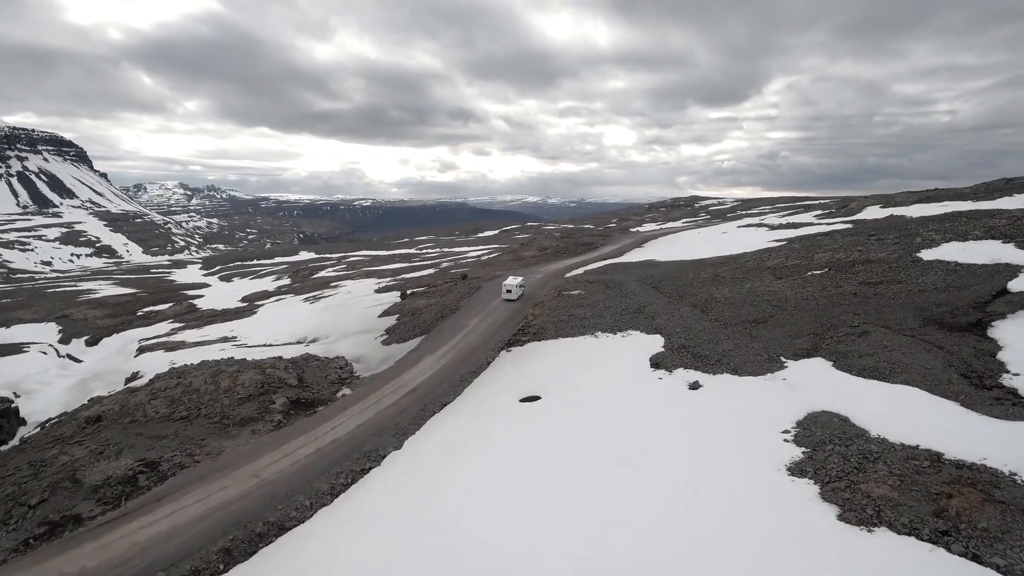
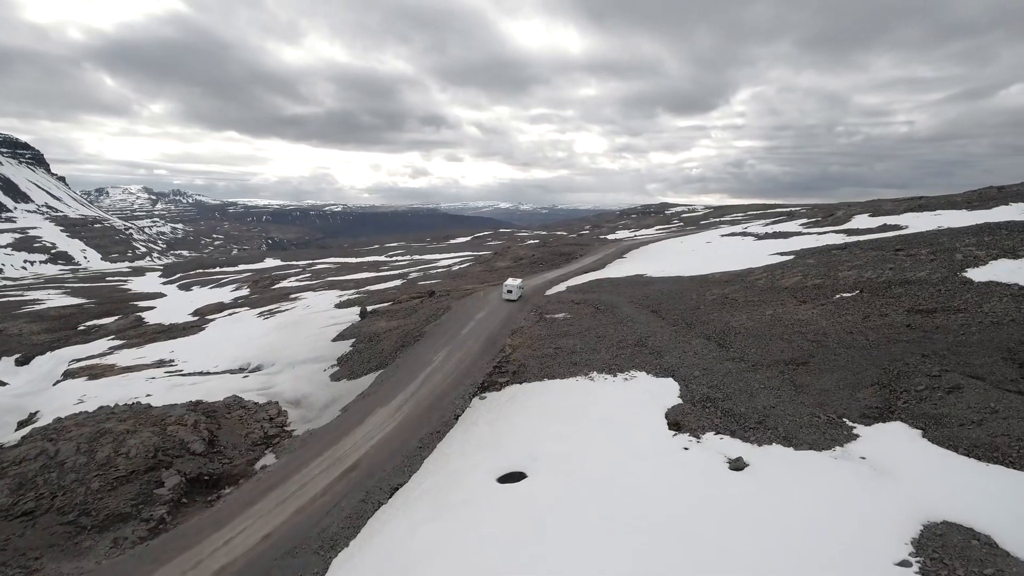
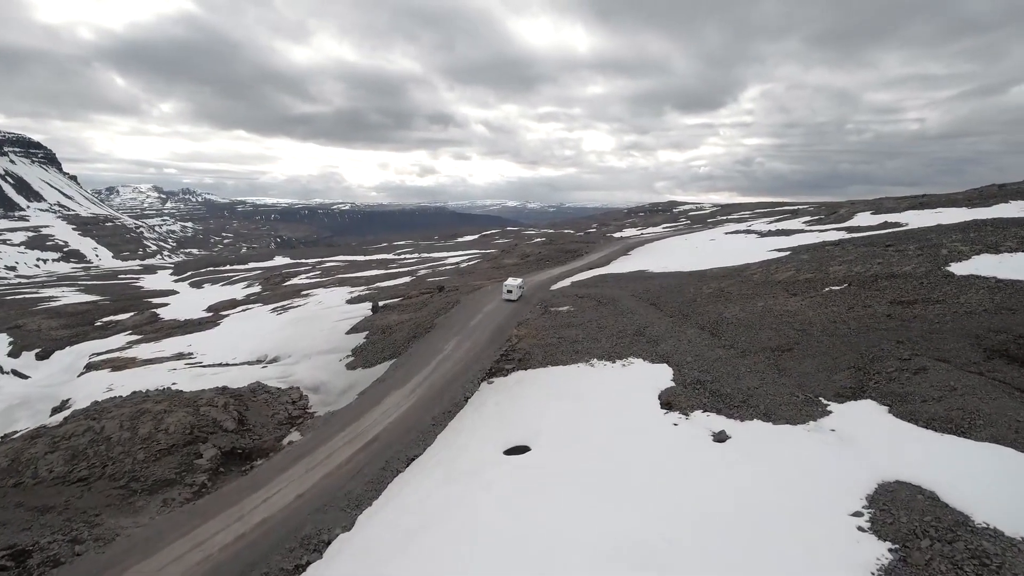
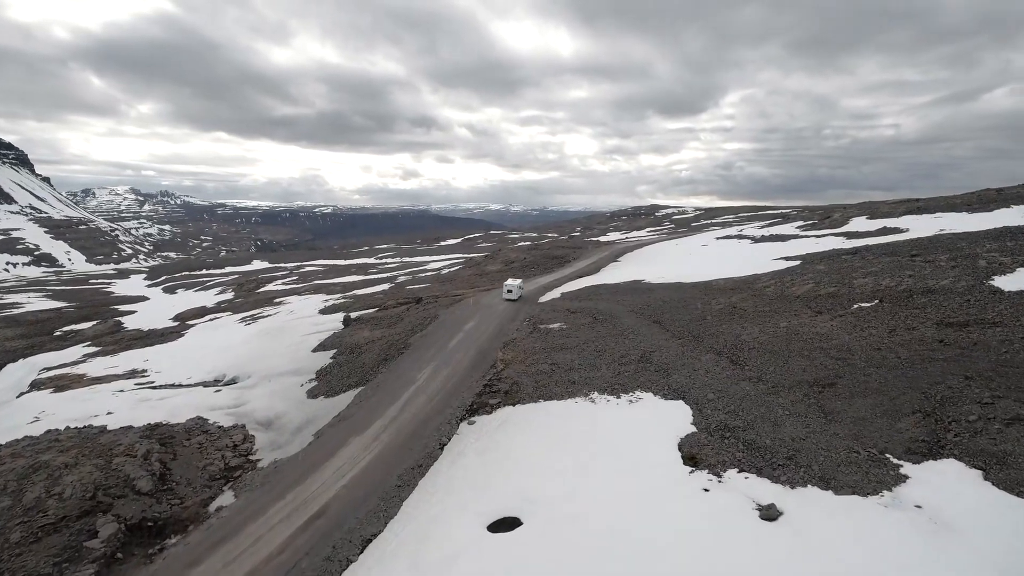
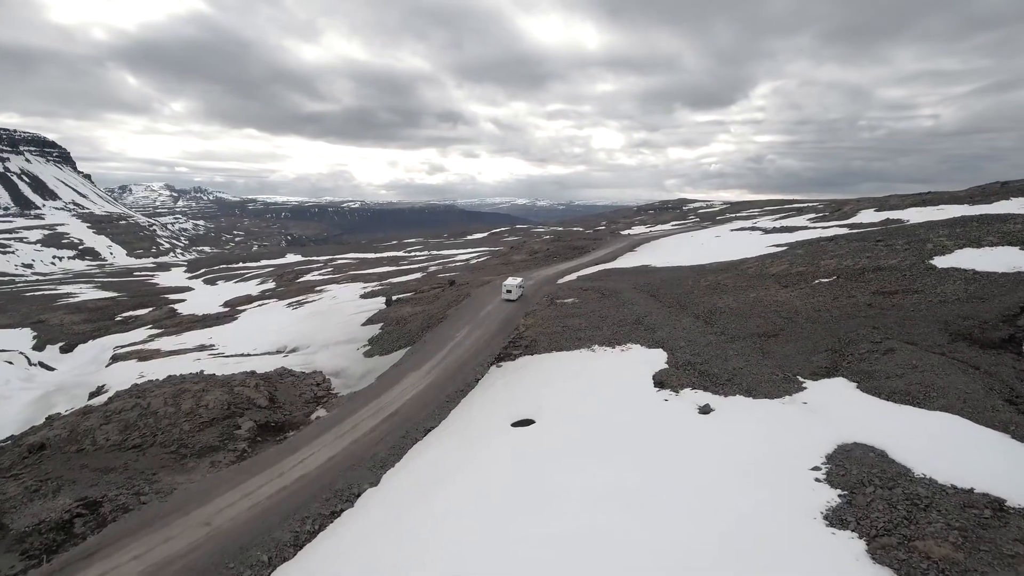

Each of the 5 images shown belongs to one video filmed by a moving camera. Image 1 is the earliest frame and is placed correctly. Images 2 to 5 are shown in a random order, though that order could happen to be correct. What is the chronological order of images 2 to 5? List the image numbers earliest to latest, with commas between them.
5, 3, 2, 4
